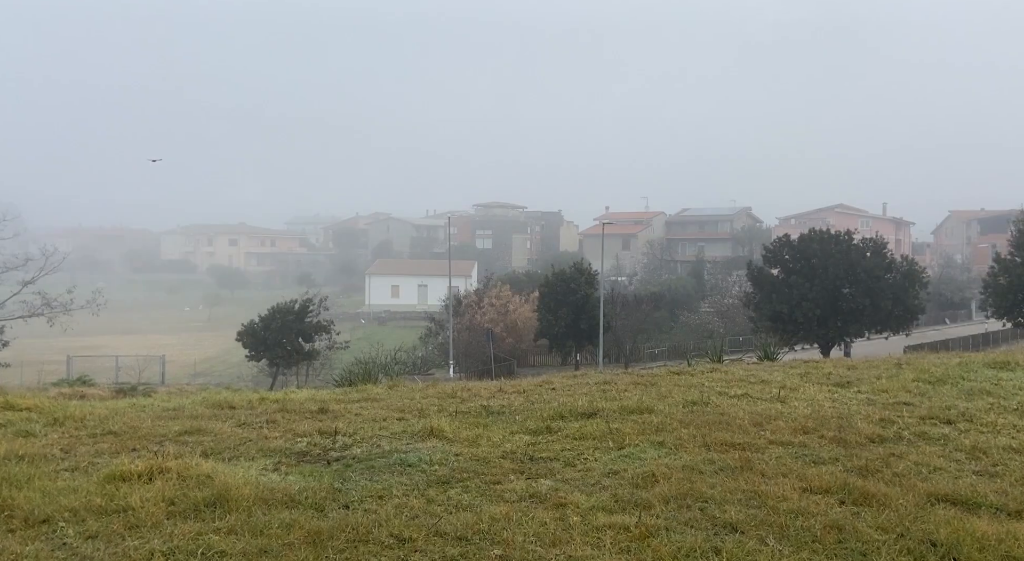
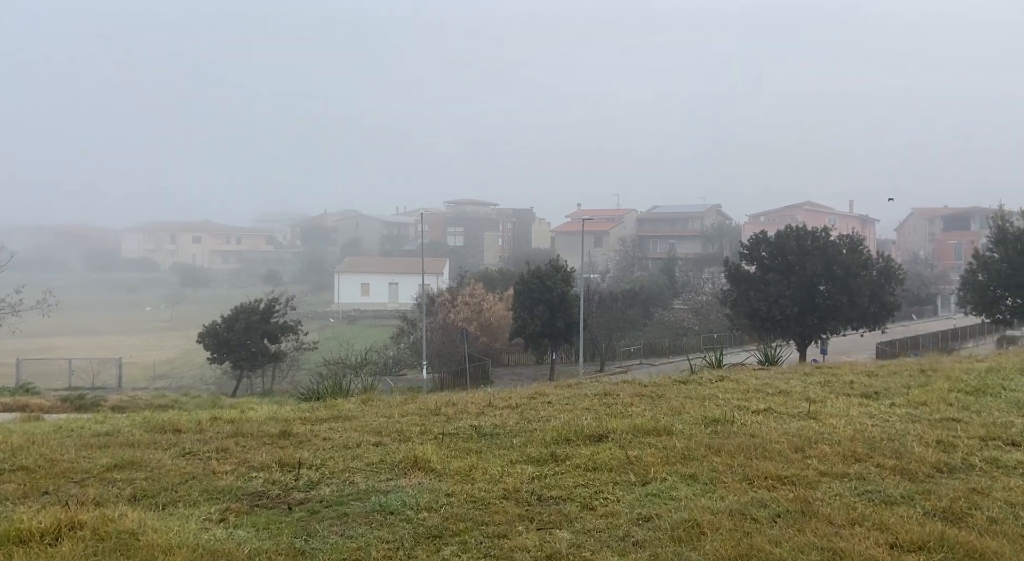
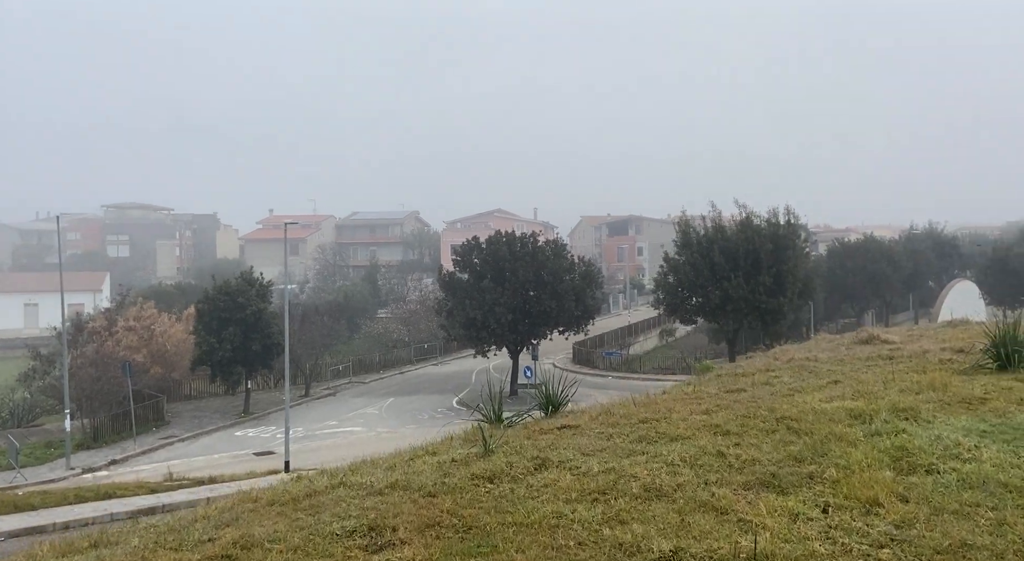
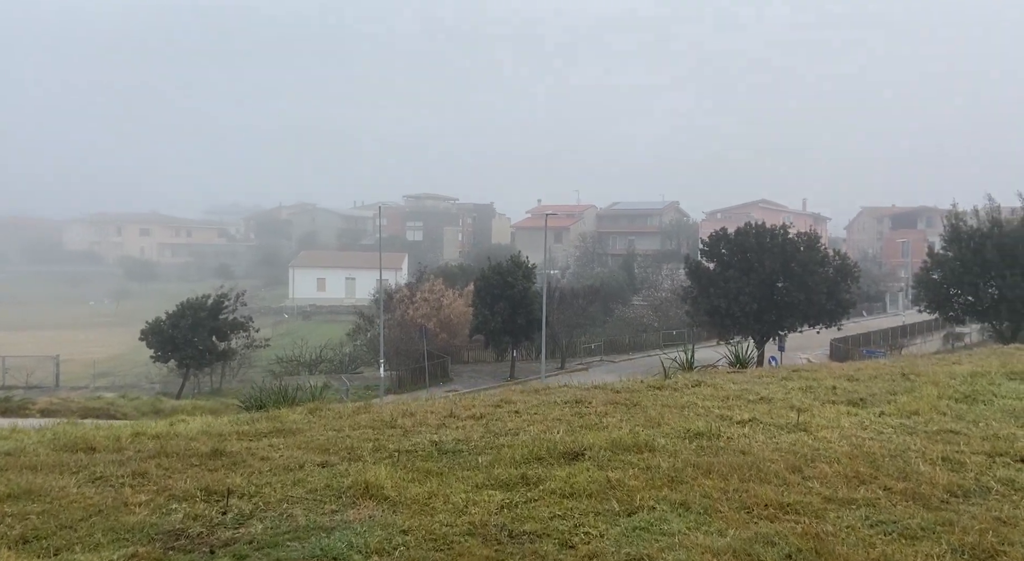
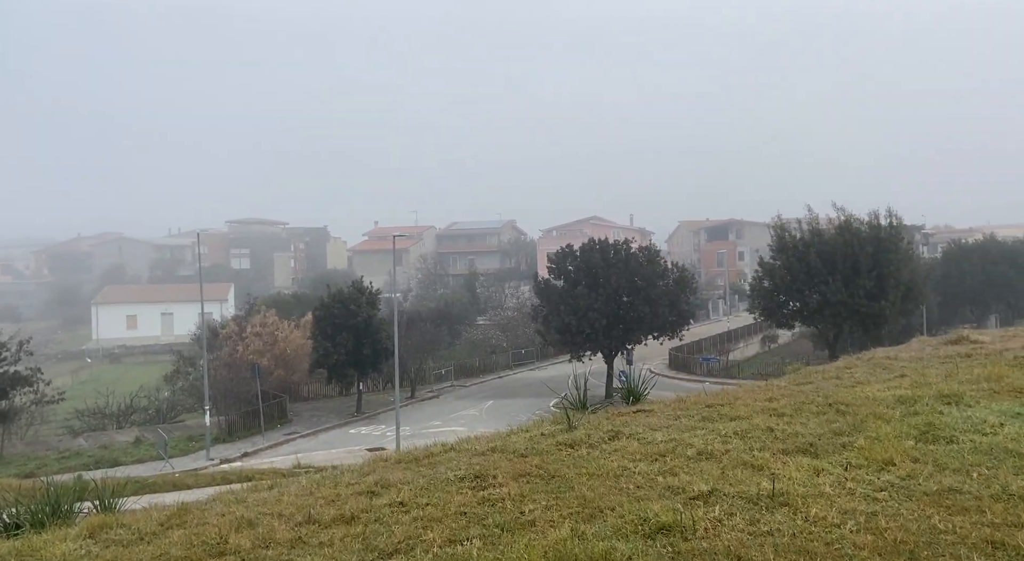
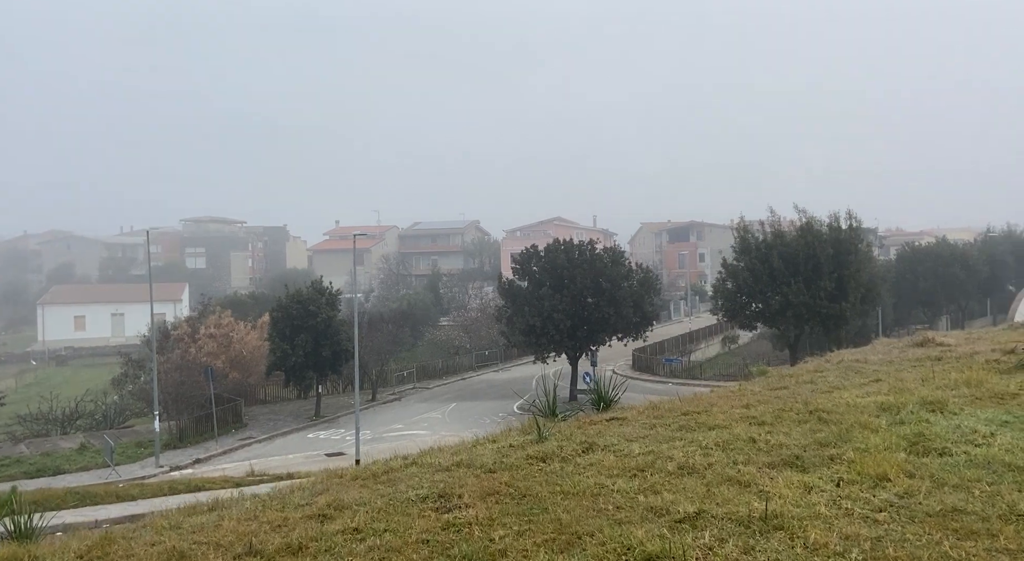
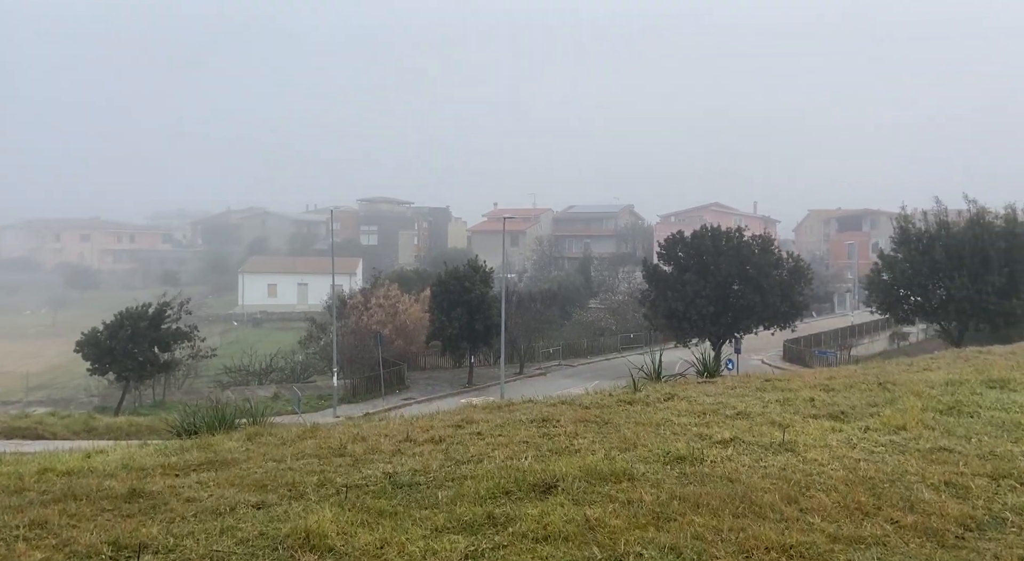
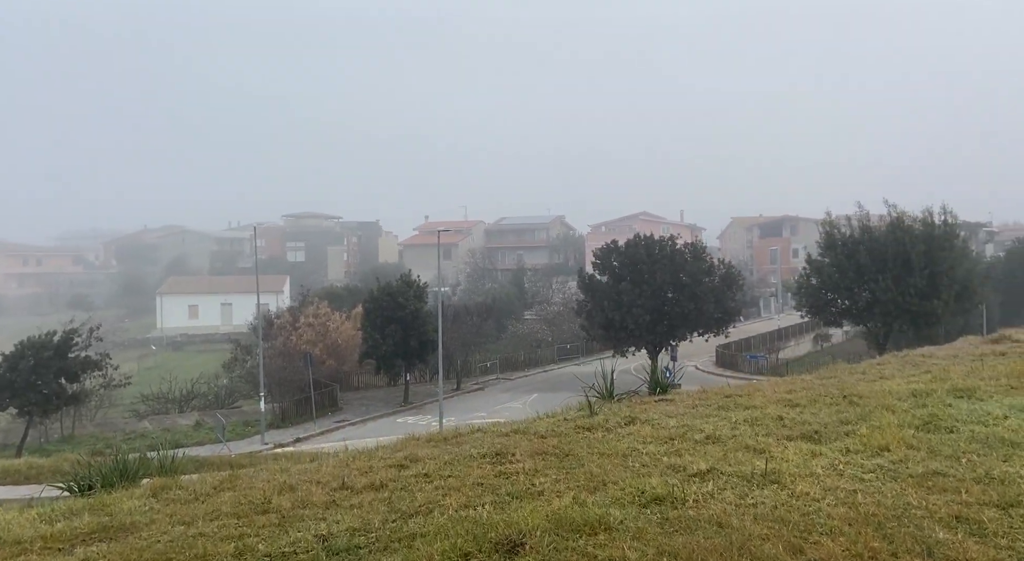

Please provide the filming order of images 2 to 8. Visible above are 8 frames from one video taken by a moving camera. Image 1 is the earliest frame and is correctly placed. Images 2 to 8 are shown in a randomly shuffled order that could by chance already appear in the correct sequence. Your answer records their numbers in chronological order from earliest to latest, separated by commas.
2, 4, 7, 8, 5, 6, 3
